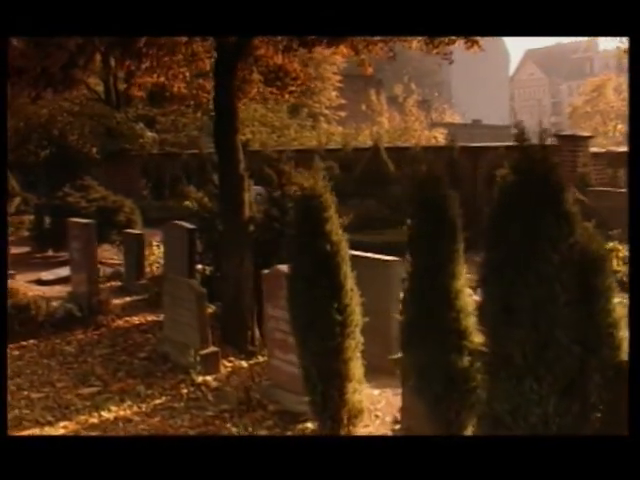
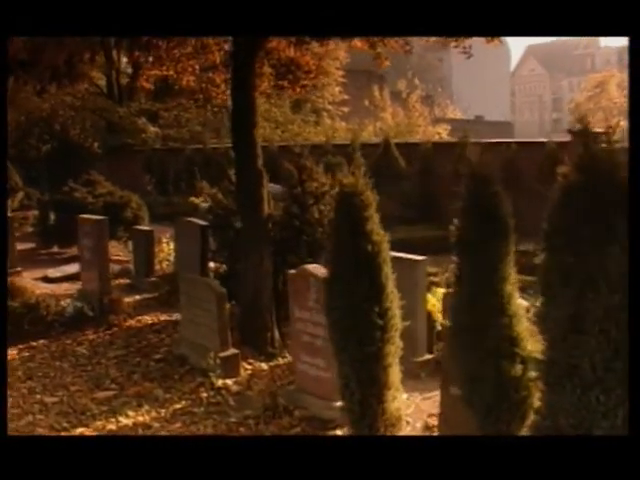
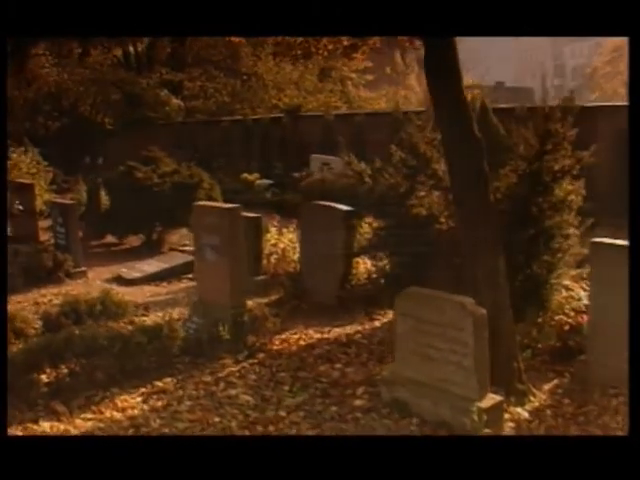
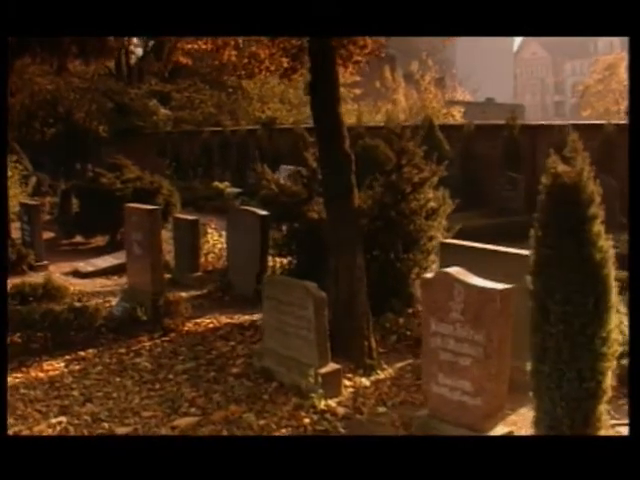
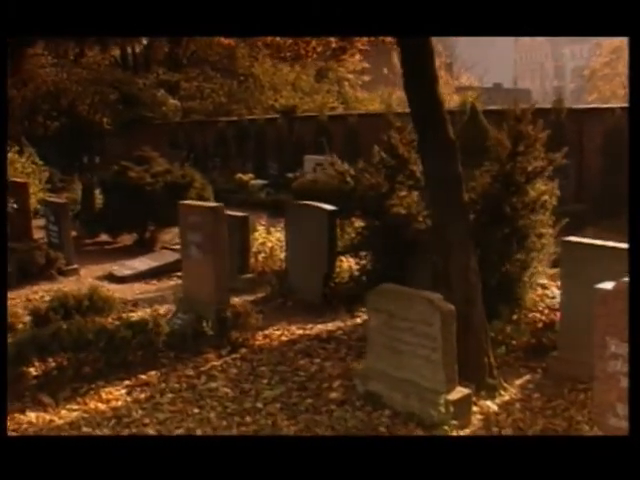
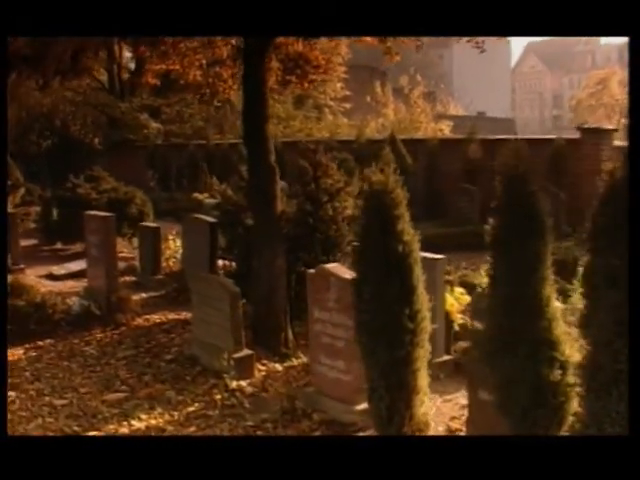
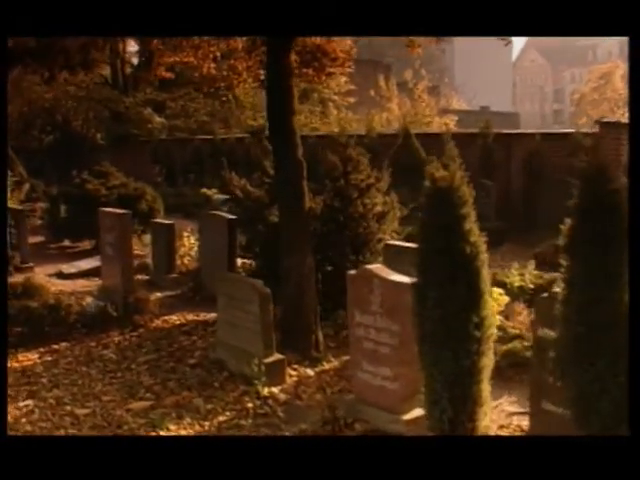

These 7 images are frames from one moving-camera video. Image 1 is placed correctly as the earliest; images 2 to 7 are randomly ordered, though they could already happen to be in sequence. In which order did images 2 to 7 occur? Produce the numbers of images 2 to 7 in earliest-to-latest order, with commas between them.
2, 6, 7, 4, 5, 3
